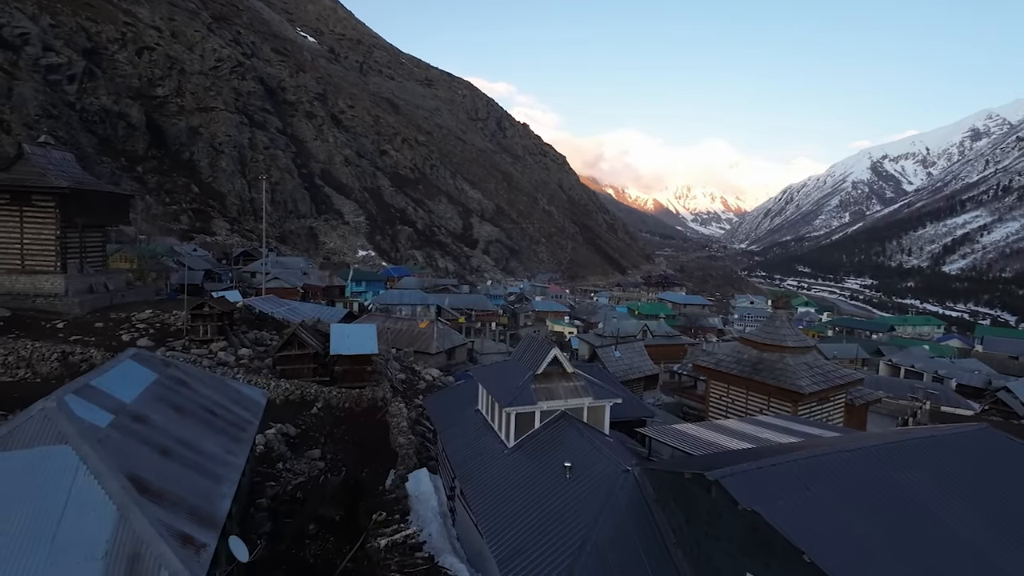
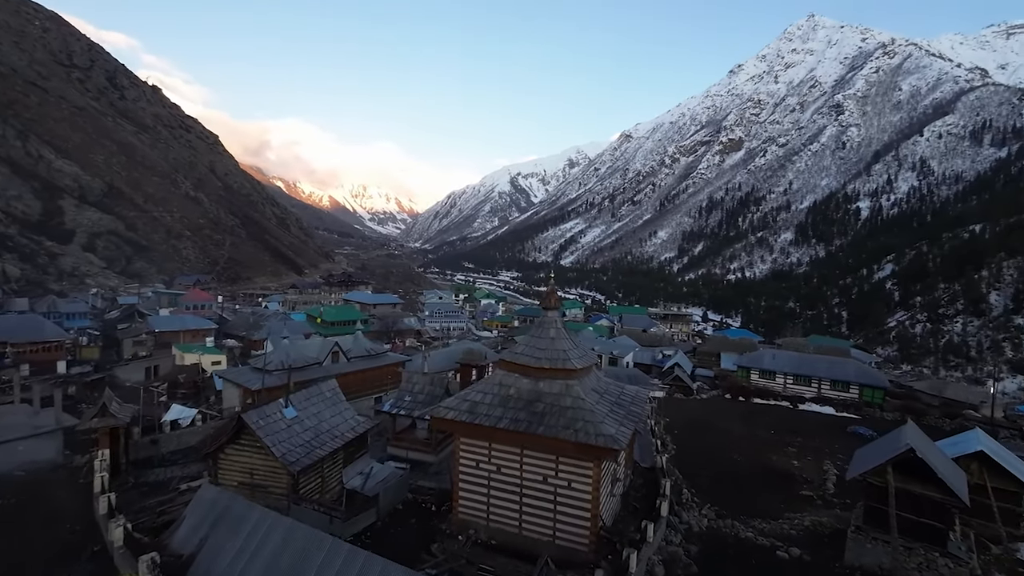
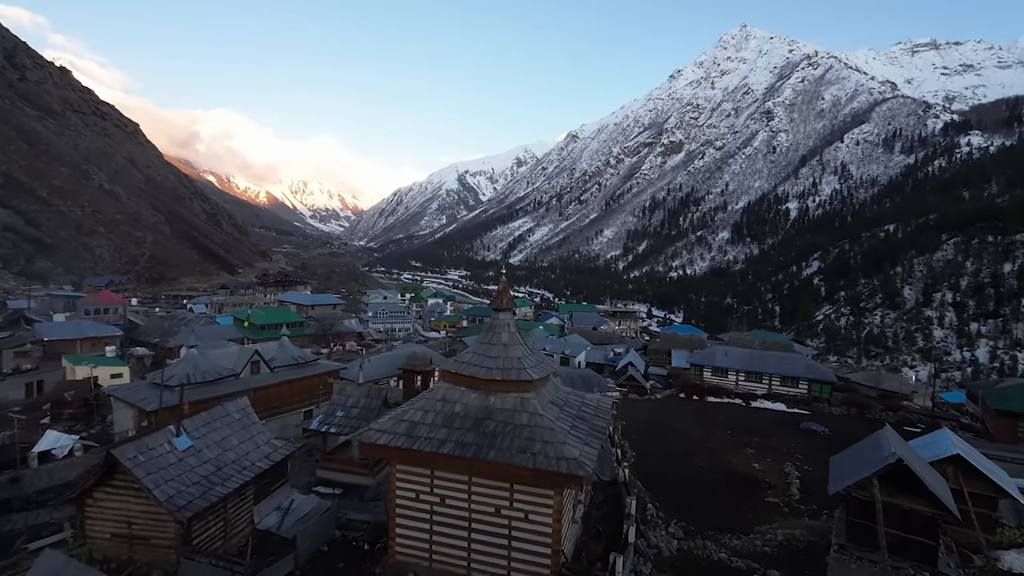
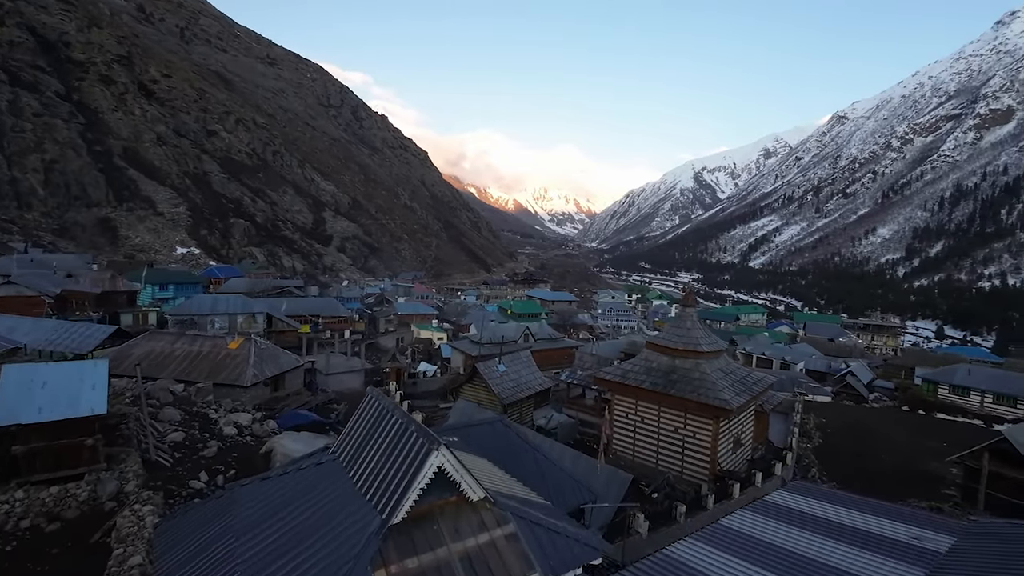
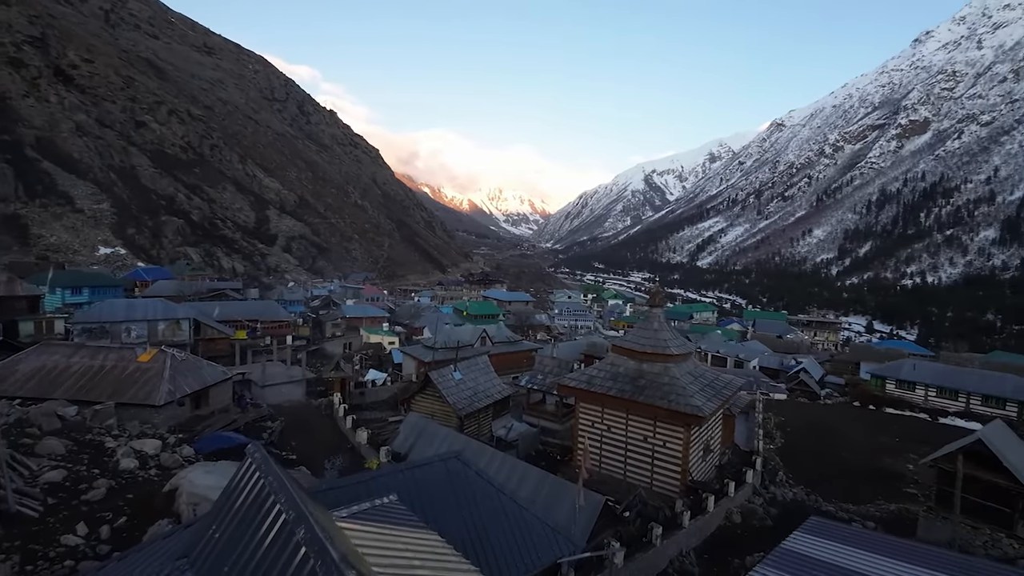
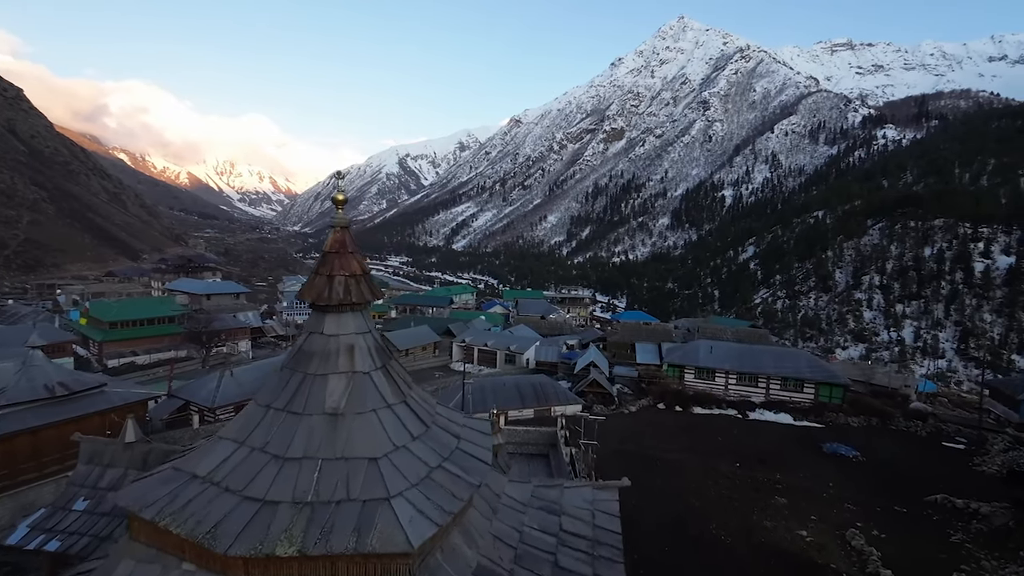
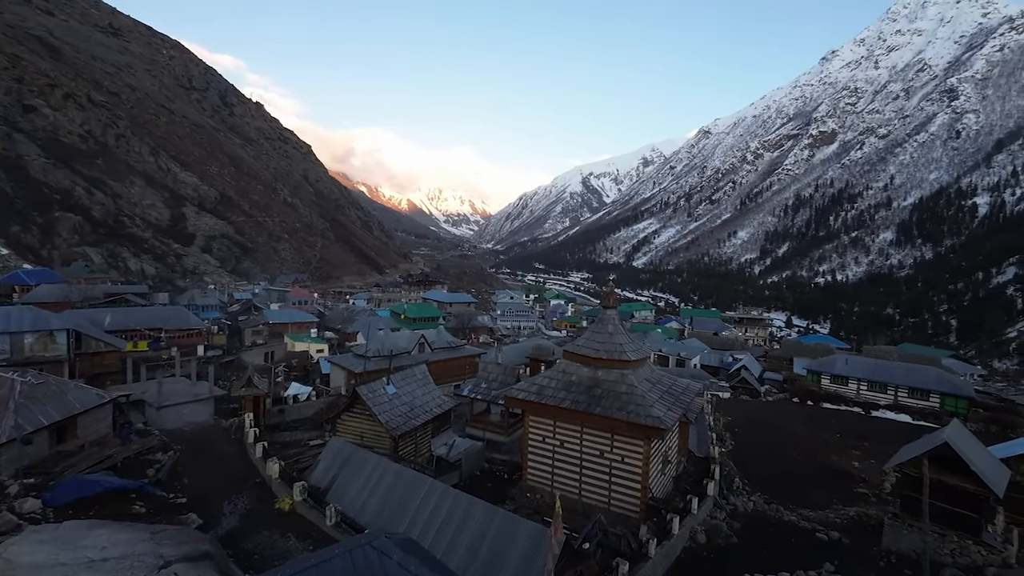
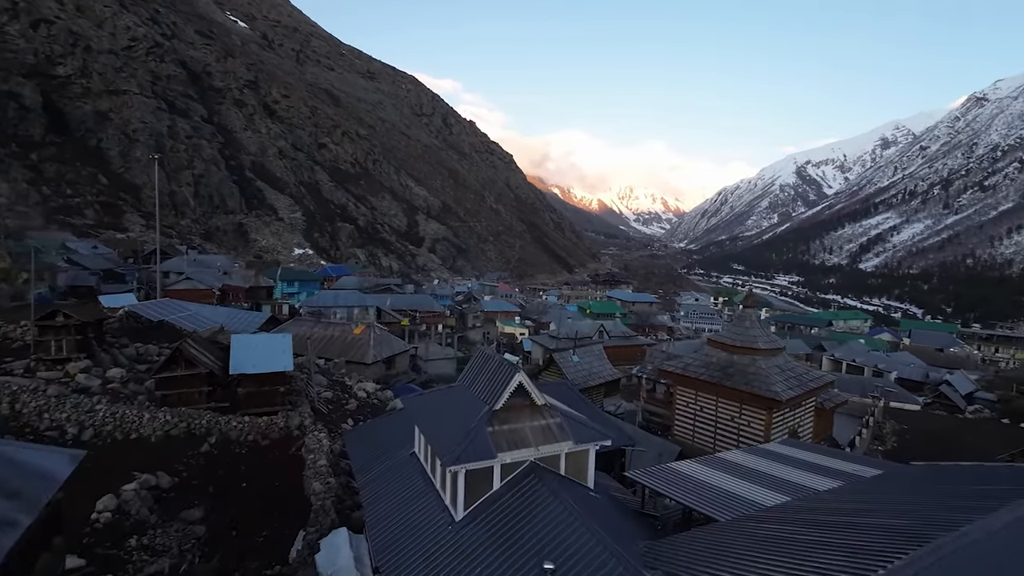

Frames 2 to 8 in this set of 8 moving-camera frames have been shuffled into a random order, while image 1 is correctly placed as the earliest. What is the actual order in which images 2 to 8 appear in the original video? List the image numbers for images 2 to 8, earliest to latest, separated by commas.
8, 4, 5, 7, 2, 3, 6
